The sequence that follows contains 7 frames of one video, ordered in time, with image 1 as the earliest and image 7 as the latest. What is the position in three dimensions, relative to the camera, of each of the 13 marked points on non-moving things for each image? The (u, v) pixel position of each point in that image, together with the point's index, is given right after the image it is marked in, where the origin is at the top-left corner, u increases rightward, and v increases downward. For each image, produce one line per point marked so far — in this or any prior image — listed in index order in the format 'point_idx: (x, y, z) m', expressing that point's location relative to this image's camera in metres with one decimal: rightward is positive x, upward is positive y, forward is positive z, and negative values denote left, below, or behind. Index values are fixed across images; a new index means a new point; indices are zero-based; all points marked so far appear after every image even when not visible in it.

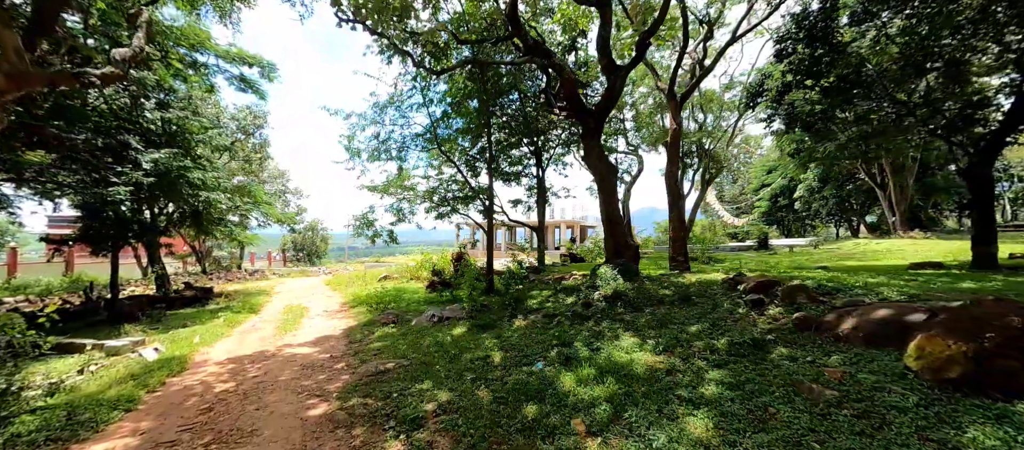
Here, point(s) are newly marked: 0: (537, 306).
0: (+0.4, -1.3, +6.2) m
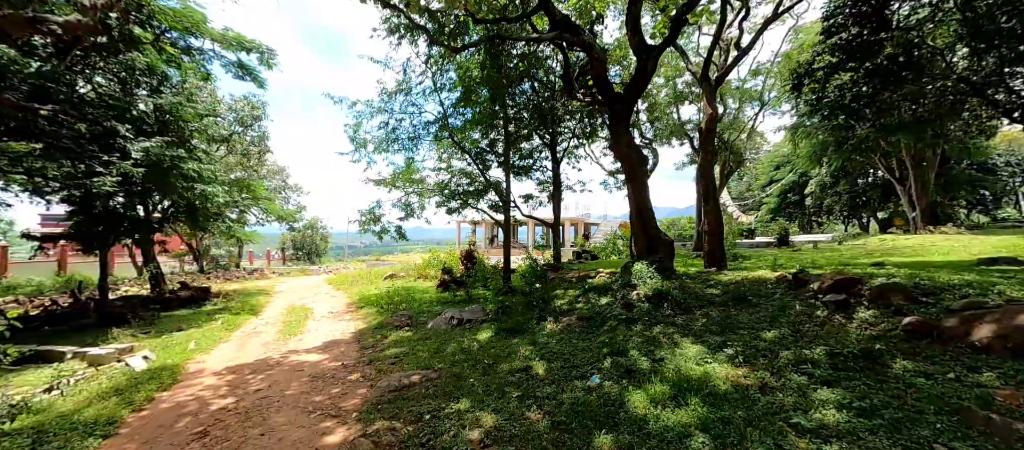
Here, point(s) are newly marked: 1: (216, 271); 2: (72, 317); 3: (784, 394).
0: (+0.8, -1.2, +5.7) m
1: (-15.2, -2.4, +19.3) m
2: (-9.2, -1.9, +7.8) m
3: (+1.8, -1.1, +2.5) m
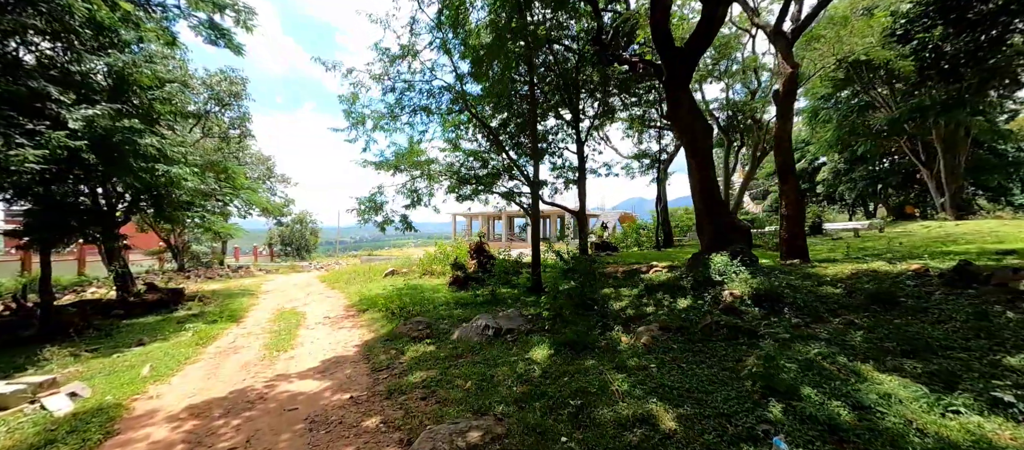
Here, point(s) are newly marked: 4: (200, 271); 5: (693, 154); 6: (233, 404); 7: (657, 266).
0: (+1.4, -1.0, +4.5) m
1: (-14.9, -2.1, +17.8) m
2: (-8.6, -1.8, +6.4) m
3: (+2.5, -1.0, +1.4) m
4: (-14.4, -2.1, +17.3) m
5: (+2.7, +1.1, +5.7) m
6: (-2.5, -1.6, +3.4) m
7: (+2.4, -0.7, +6.2) m
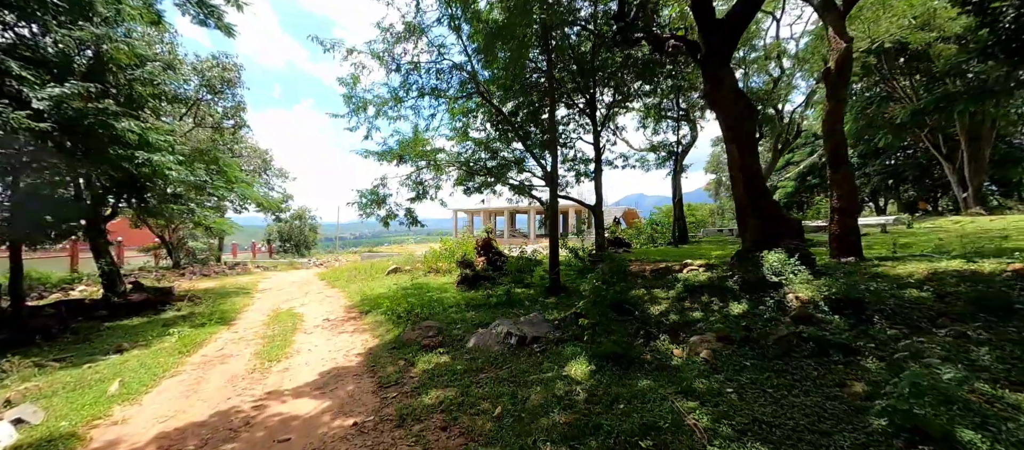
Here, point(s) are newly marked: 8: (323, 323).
0: (+1.7, -0.9, +3.9) m
1: (-14.6, -1.9, +17.2) m
2: (-8.3, -1.7, +5.8) m
3: (+2.8, -0.9, +0.8) m
4: (-14.1, -1.9, +16.8) m
5: (+3.0, +1.1, +5.1) m
6: (-2.2, -1.5, +2.8) m
7: (+2.7, -0.6, +5.6) m
8: (-3.1, -1.6, +6.2) m
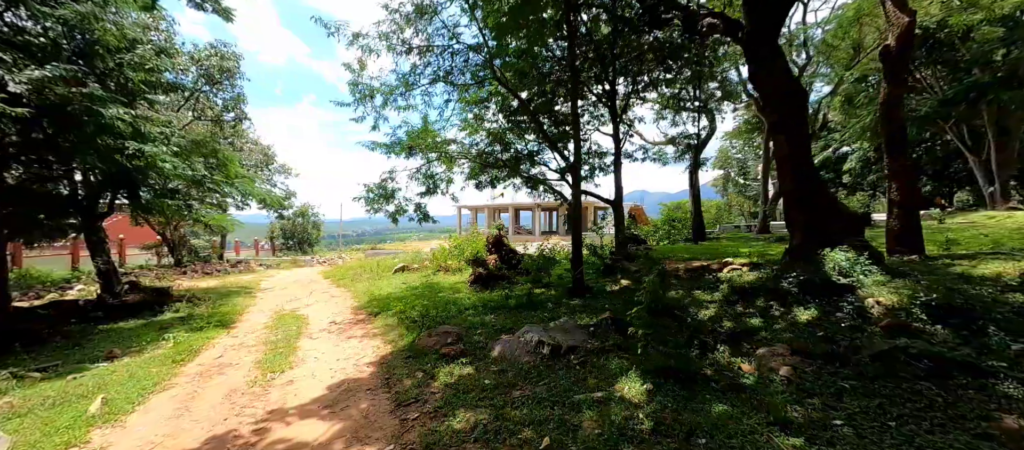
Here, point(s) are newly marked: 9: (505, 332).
0: (+2.0, -0.9, +3.4) m
1: (-14.2, -1.7, +16.8) m
2: (-8.0, -1.6, +5.4) m
3: (+3.1, -0.9, +0.3) m
4: (-13.7, -1.8, +16.4) m
5: (+3.3, +1.2, +4.7) m
6: (-1.9, -1.5, +2.4) m
7: (+3.0, -0.5, +5.1) m
8: (-2.8, -1.5, +5.7) m
9: (-0.1, -1.2, +4.3) m
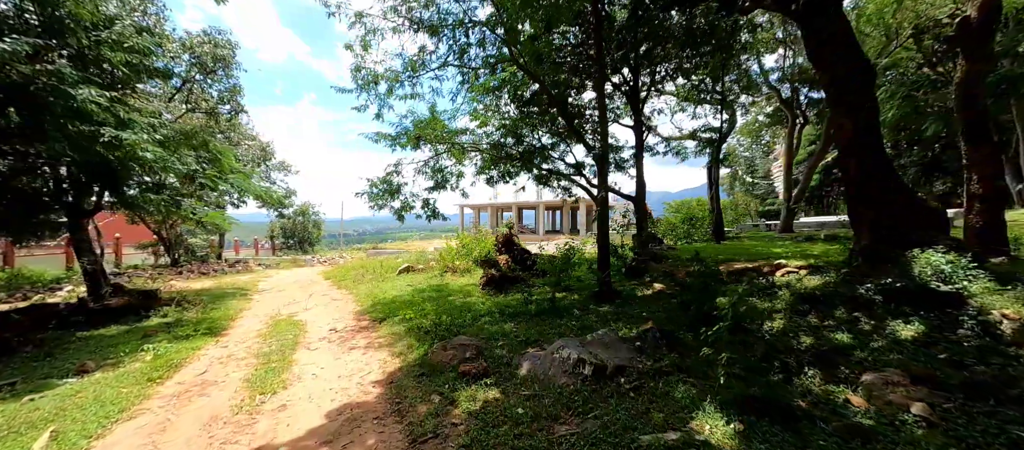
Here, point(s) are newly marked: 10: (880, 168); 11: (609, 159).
0: (+2.3, -0.9, +2.9) m
1: (-13.9, -1.7, +16.3) m
2: (-7.7, -1.6, +4.9) m
3: (+3.3, -0.9, -0.3) m
4: (-13.4, -1.7, +15.8) m
5: (+3.6, +1.2, +4.1) m
6: (-1.6, -1.5, +1.8) m
7: (+3.2, -0.5, +4.6) m
8: (-2.5, -1.5, +5.2) m
9: (+0.2, -1.2, +3.8) m
10: (+3.9, +0.6, +4.0) m
11: (+1.6, +1.1, +6.2) m
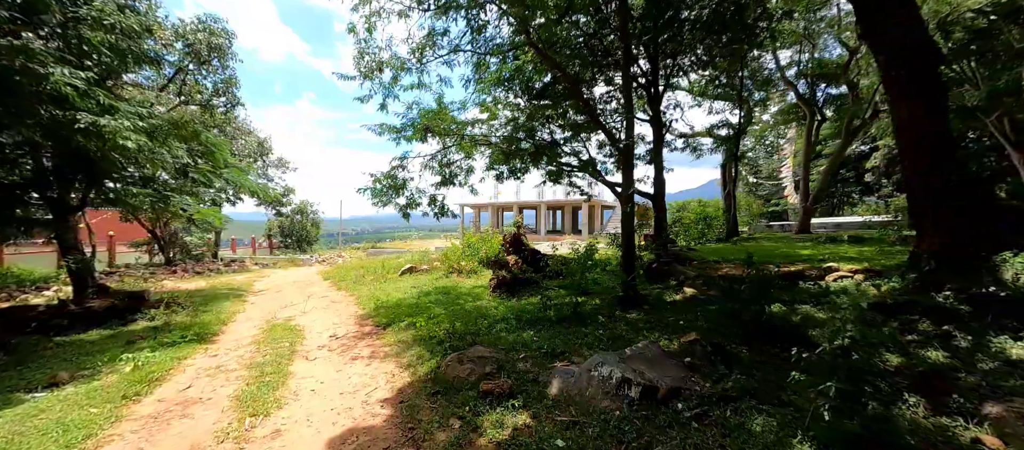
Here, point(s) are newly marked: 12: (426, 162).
0: (+2.5, -0.9, +2.5) m
1: (-13.8, -1.6, +15.8) m
2: (-7.5, -1.5, +4.4) m
3: (+3.6, -0.9, -0.7) m
4: (-13.3, -1.6, +15.4) m
5: (+3.8, +1.2, +3.7) m
6: (-1.4, -1.4, +1.3) m
7: (+3.5, -0.5, +4.1) m
8: (-2.3, -1.5, +4.7) m
9: (+0.4, -1.2, +3.3) m
10: (+4.1, +0.6, +3.5) m
11: (+1.8, +1.1, +5.8) m
12: (-1.4, +1.1, +6.3) m
